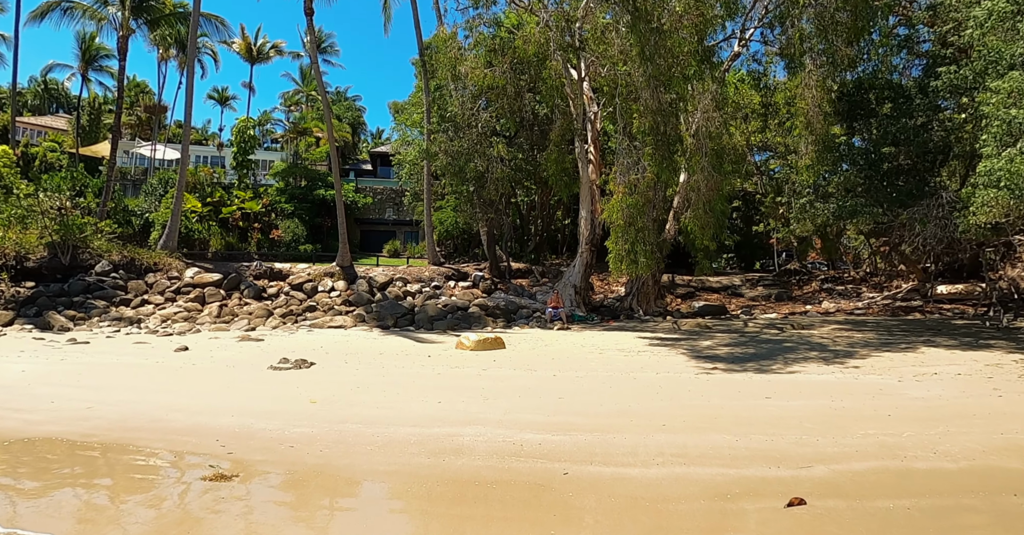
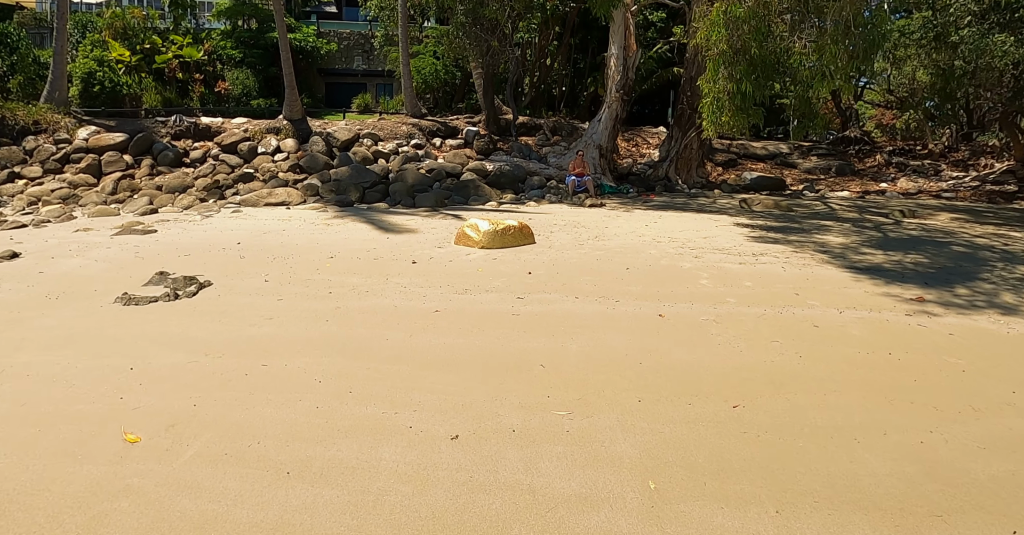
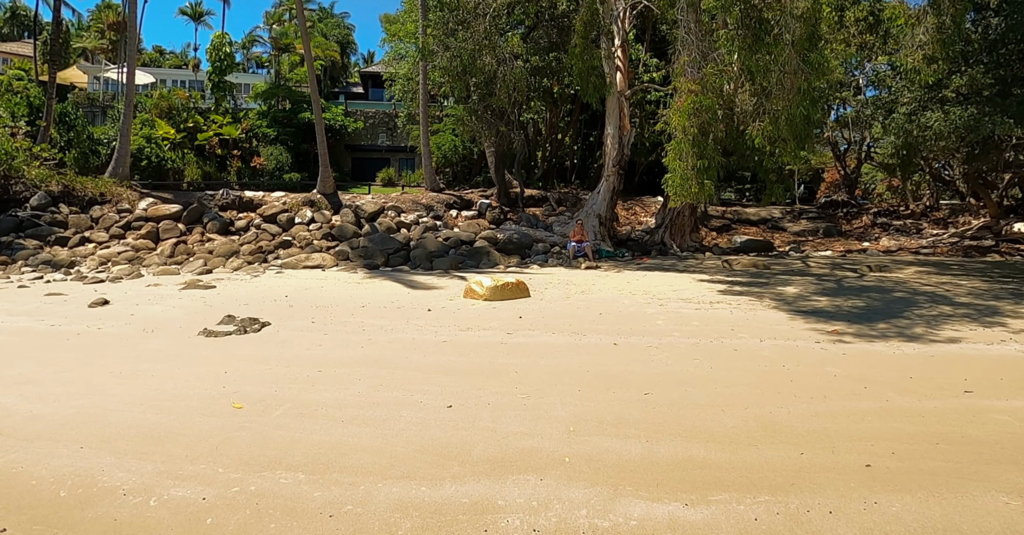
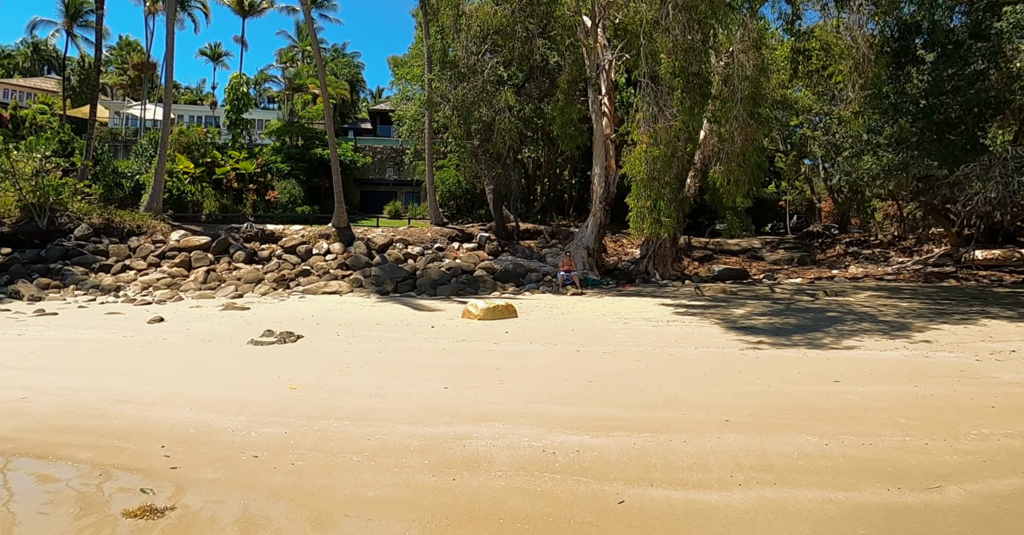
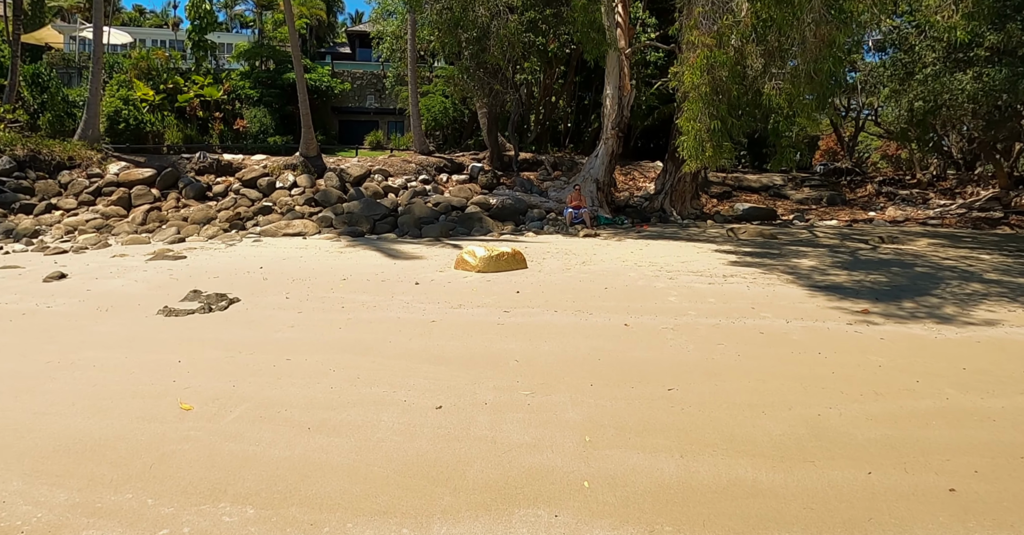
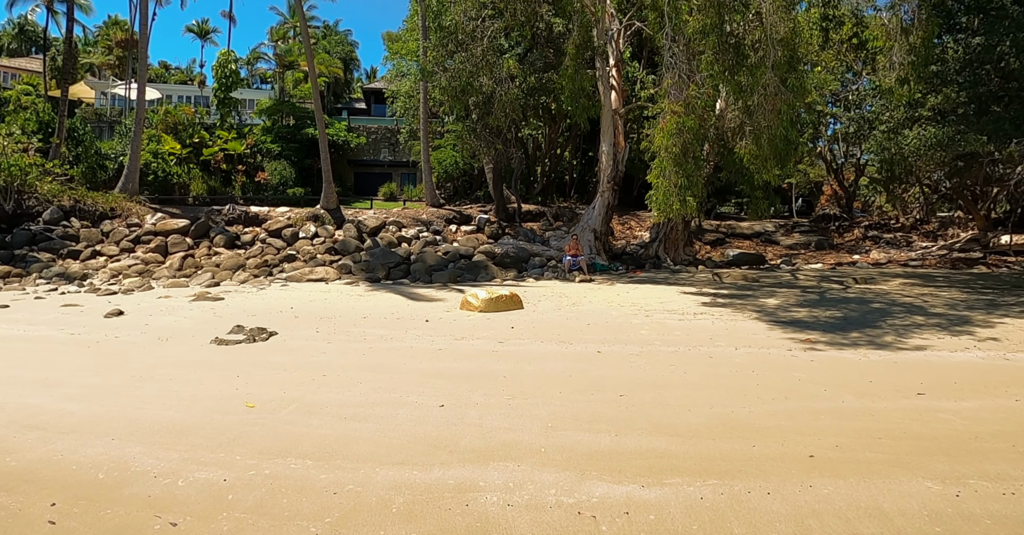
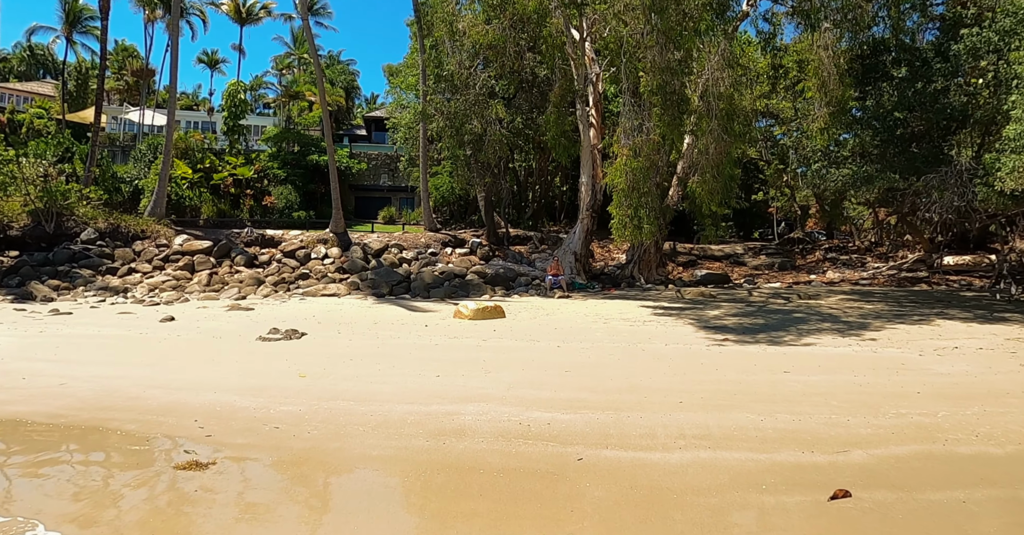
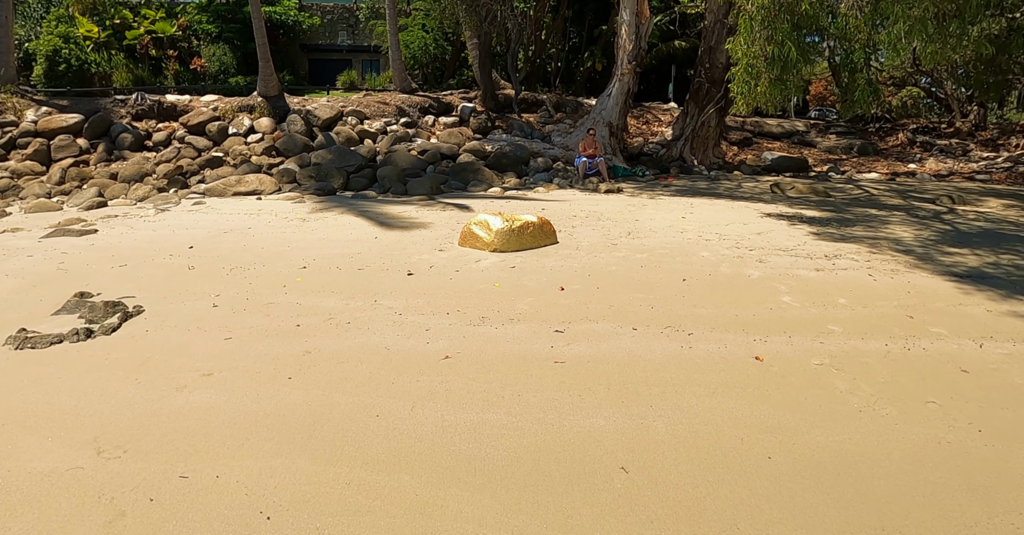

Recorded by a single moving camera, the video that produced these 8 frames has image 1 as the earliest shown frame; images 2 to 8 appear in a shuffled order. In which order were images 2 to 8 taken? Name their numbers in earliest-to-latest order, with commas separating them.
7, 4, 6, 3, 5, 2, 8
